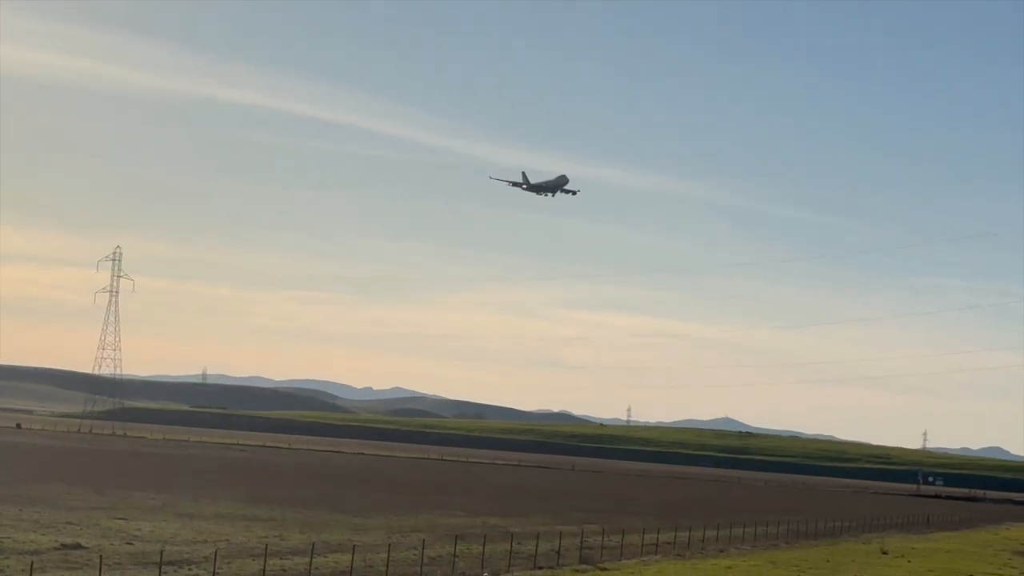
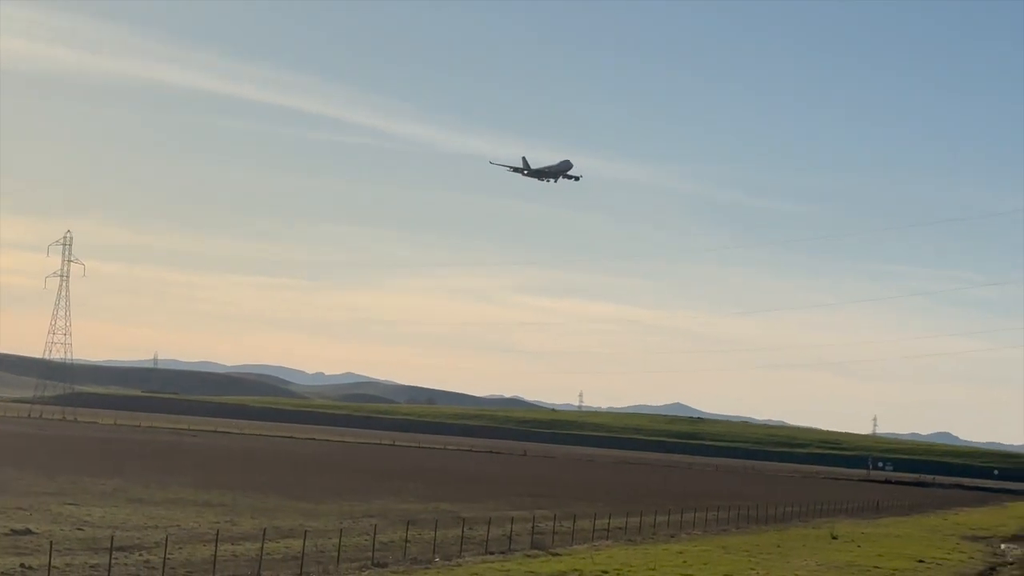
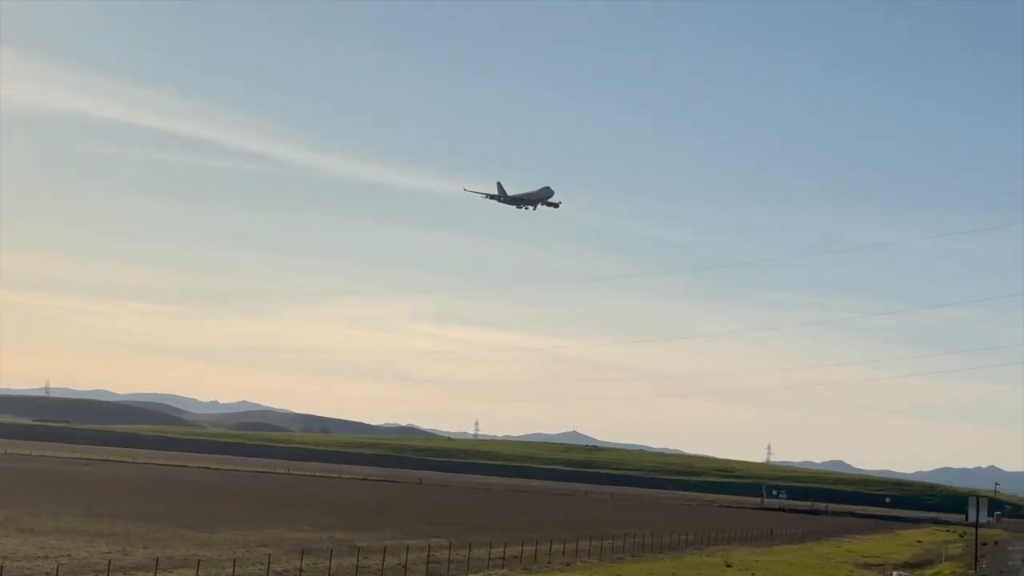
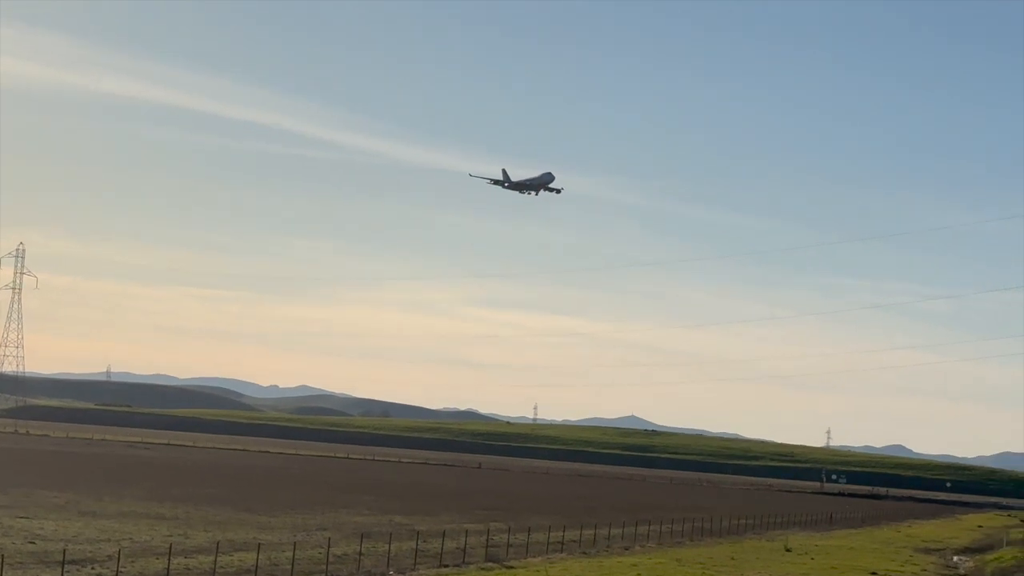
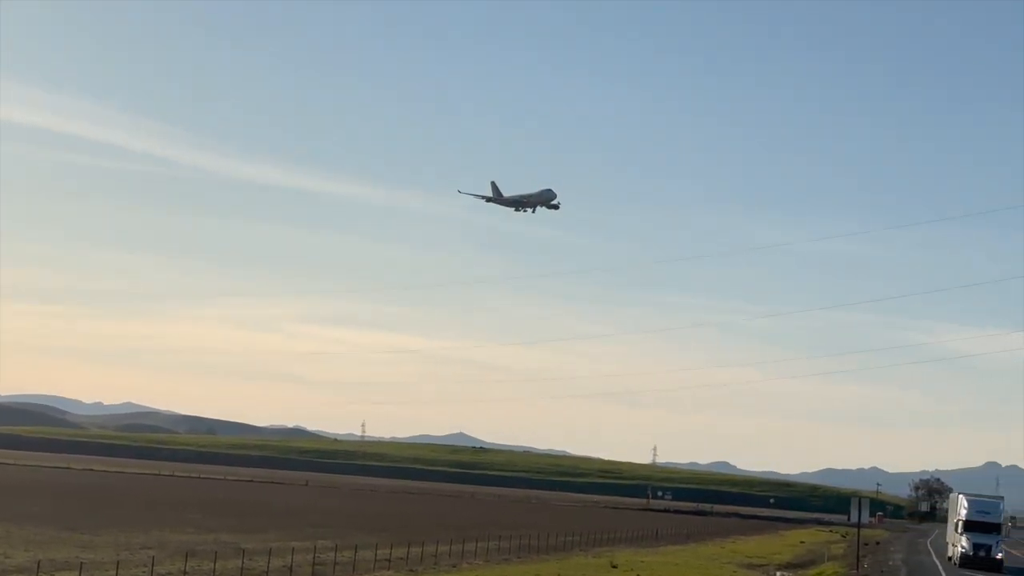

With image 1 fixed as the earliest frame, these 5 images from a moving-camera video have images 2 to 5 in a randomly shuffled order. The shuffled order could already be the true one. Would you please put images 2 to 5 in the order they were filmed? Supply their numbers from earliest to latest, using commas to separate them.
2, 4, 3, 5
